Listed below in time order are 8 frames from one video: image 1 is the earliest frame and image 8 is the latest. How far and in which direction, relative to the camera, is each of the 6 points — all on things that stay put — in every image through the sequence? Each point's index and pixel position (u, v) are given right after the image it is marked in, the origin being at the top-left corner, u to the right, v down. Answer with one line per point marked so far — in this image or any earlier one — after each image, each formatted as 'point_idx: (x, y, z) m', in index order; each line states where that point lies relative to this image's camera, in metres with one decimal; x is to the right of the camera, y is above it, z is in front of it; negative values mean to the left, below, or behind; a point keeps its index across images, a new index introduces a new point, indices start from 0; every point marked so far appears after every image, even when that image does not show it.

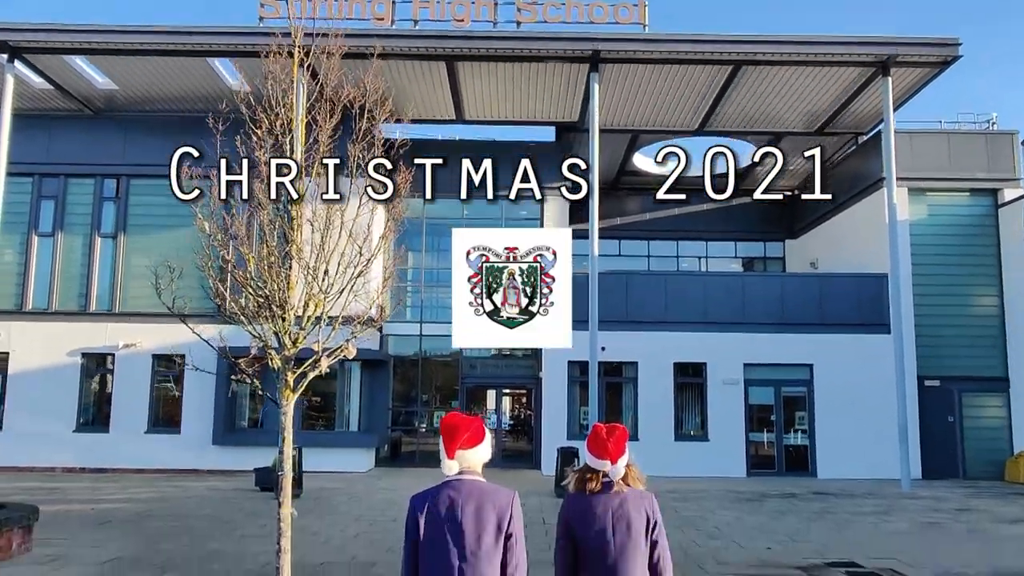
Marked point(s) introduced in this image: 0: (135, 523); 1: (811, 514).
0: (-5.2, -3.2, +12.0) m
1: (+4.8, -3.6, +14.2) m
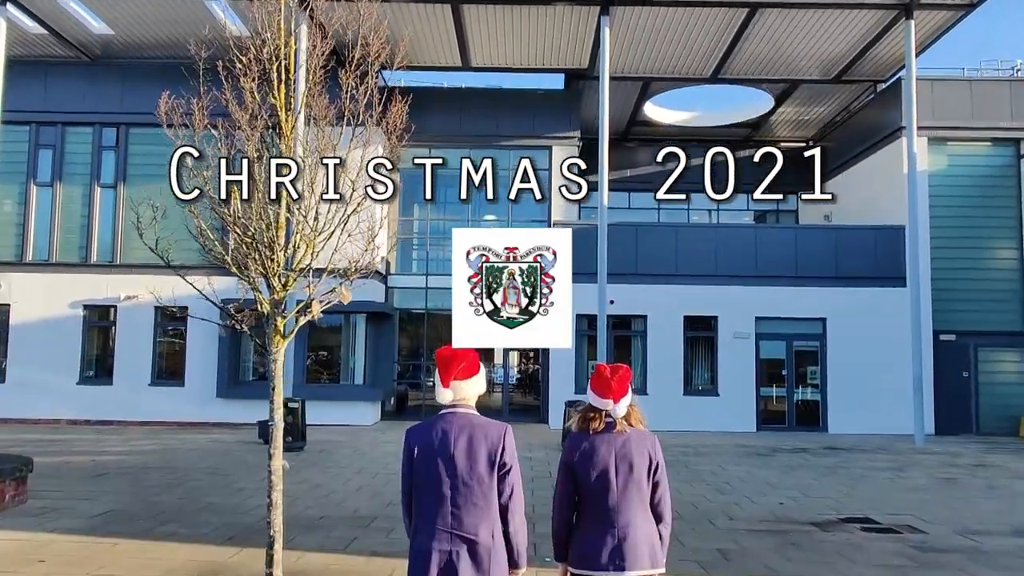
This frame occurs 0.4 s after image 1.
0: (-5.1, -2.5, +11.8) m
1: (+4.9, -2.9, +13.9) m
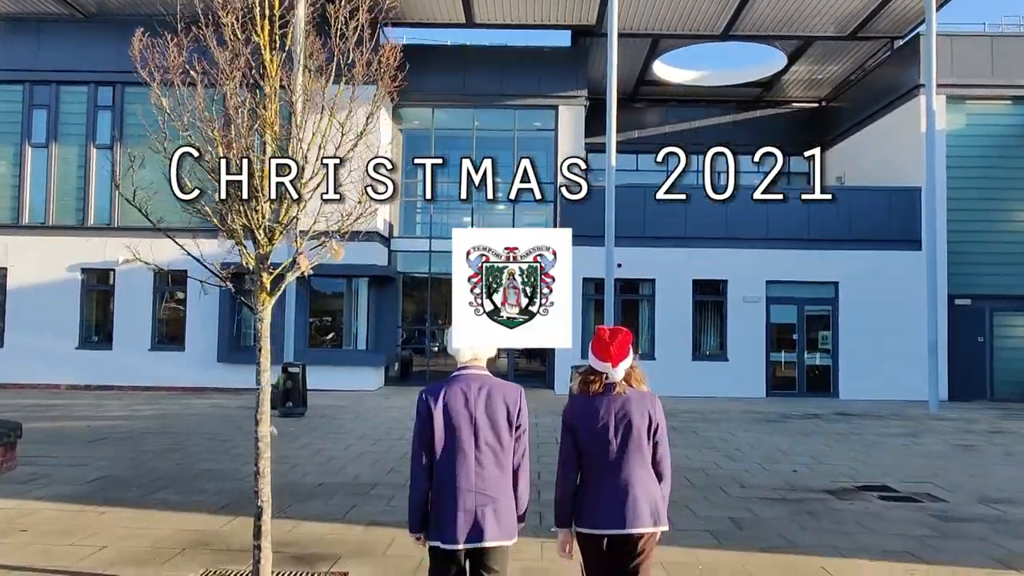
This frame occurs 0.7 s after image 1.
0: (-5.1, -2.0, +11.5) m
1: (+5.0, -2.3, +13.5) m
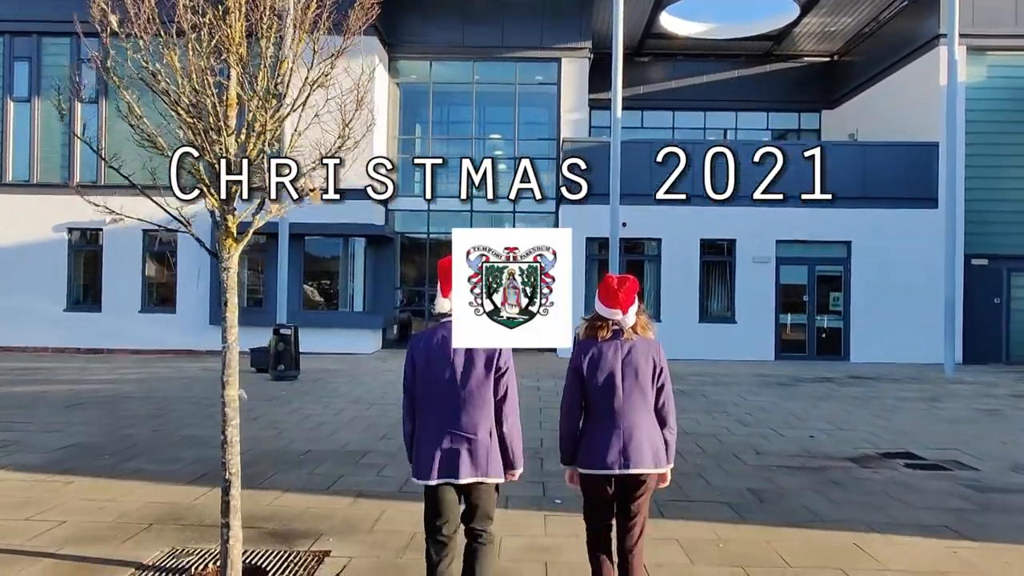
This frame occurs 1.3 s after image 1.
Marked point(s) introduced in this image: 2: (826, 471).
0: (-5.0, -1.5, +11.0) m
1: (+5.0, -1.6, +13.0) m
2: (+2.9, -1.7, +8.0) m
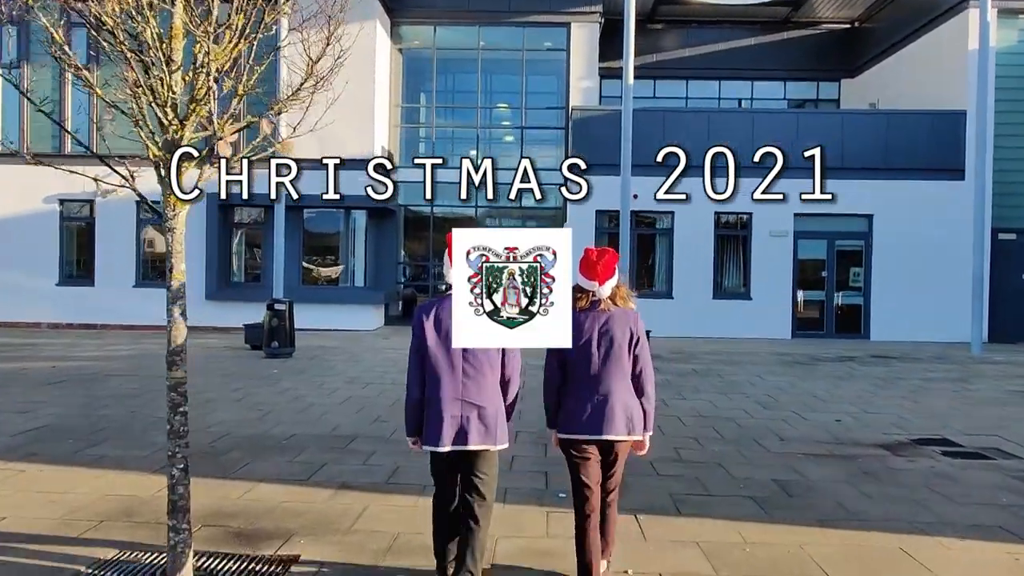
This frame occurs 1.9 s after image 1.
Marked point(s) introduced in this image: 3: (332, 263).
0: (-5.0, -1.1, +10.4) m
1: (+5.1, -1.3, +12.3) m
2: (+2.9, -1.4, +7.3) m
3: (-3.8, +0.5, +18.8) m
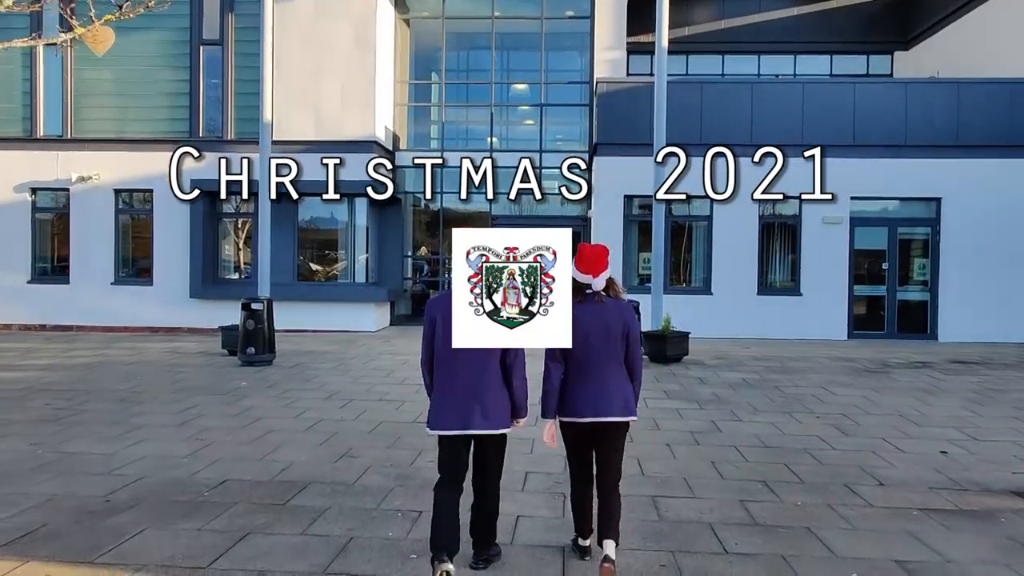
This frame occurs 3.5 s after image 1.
0: (-4.9, -1.1, +8.5) m
1: (+5.3, -1.2, +10.1) m
2: (+2.9, -1.4, +5.2) m
3: (-3.5, +0.6, +16.9) m
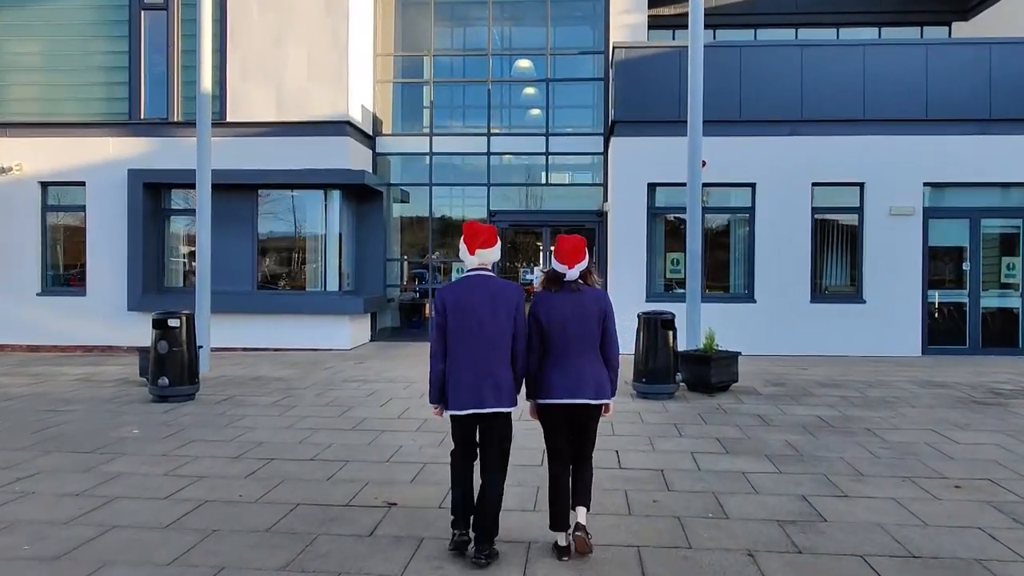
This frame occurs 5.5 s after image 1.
0: (-4.9, -1.2, +5.8) m
1: (+5.2, -1.2, +7.3) m
2: (+2.8, -1.4, +2.4) m
3: (-3.4, +0.4, +14.2) m
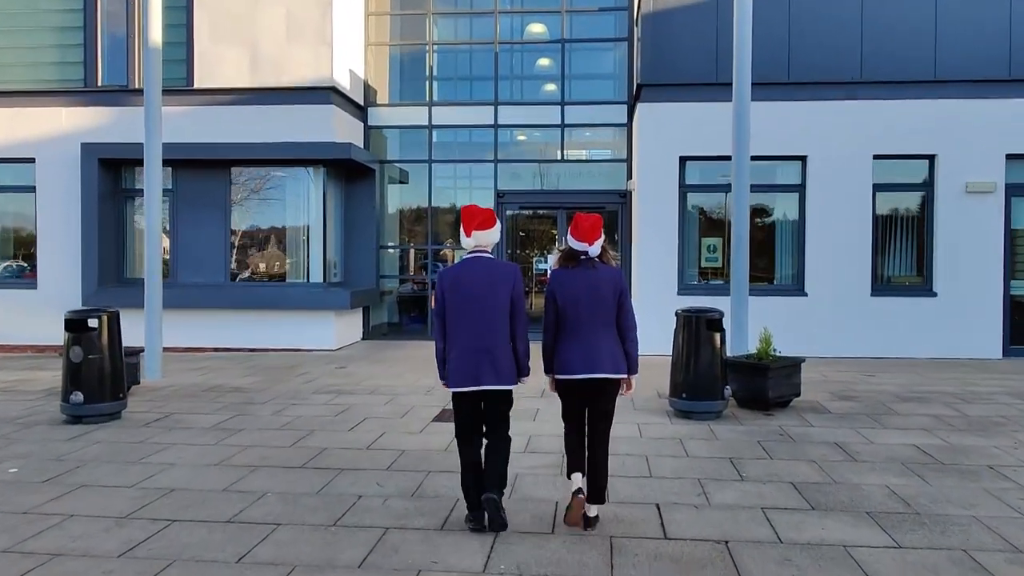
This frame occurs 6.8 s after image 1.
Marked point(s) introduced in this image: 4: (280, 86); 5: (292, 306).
0: (-5.0, -1.2, +4.1) m
1: (+5.2, -1.2, +5.4) m
2: (+2.7, -1.4, +0.5) m
3: (-3.3, +0.6, +12.5) m
4: (-3.2, +2.8, +12.0) m
5: (-3.1, -0.3, +12.0) m
